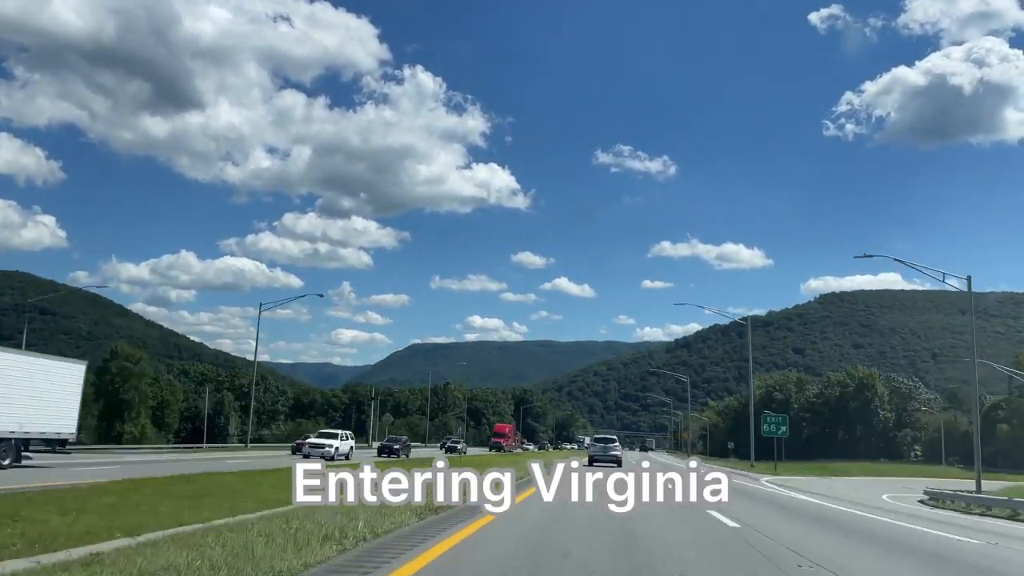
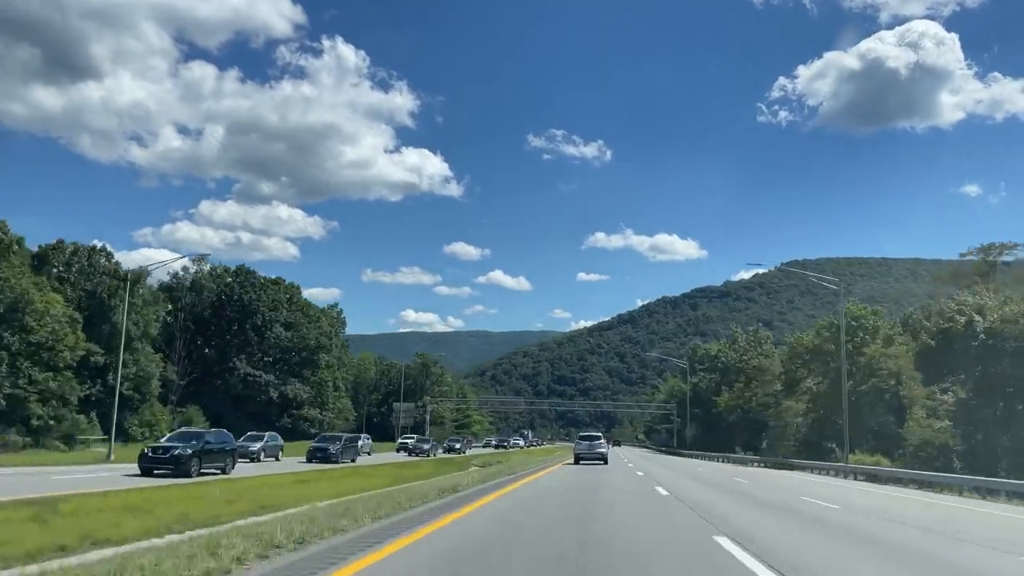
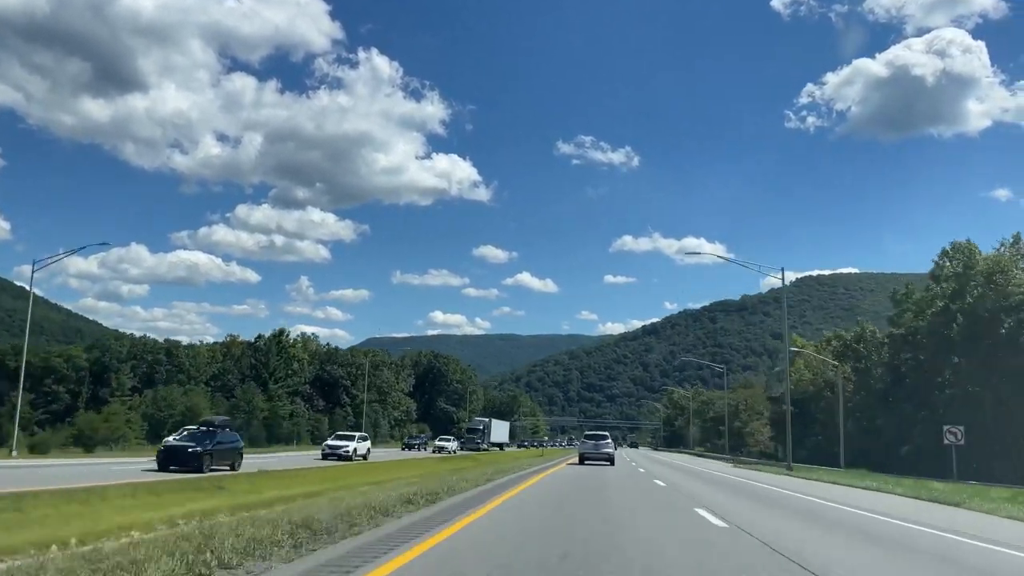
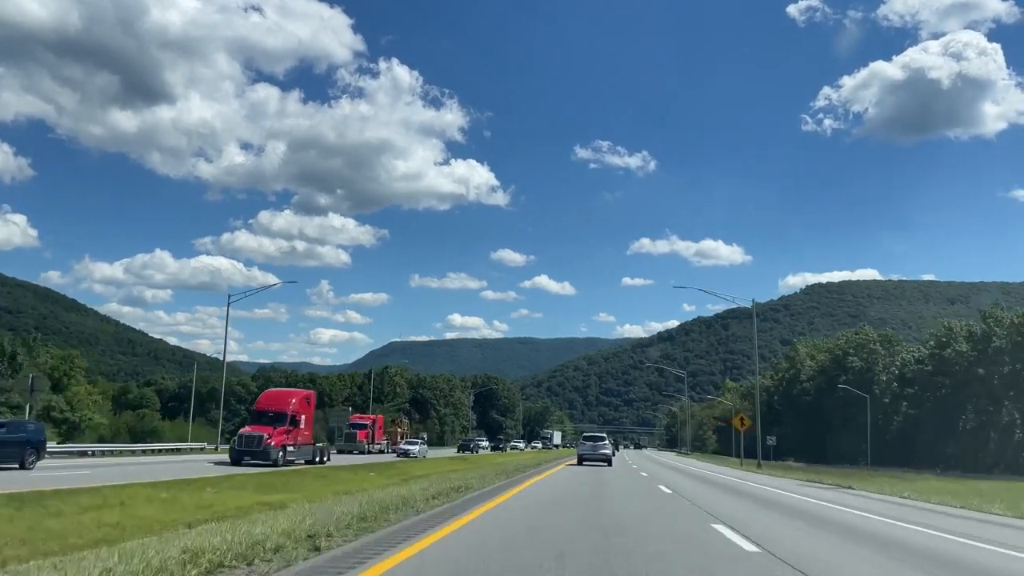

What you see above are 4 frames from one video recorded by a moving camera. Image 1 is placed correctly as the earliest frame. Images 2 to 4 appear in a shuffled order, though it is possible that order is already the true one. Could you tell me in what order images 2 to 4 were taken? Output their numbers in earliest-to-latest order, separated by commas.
4, 3, 2
